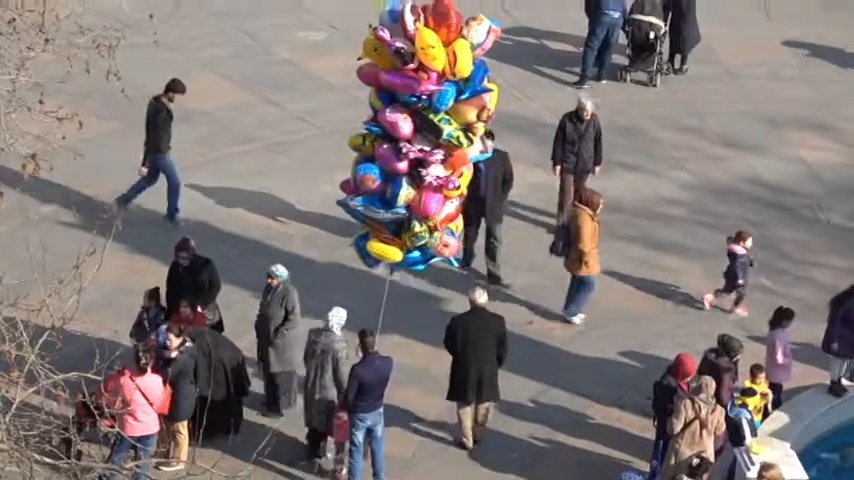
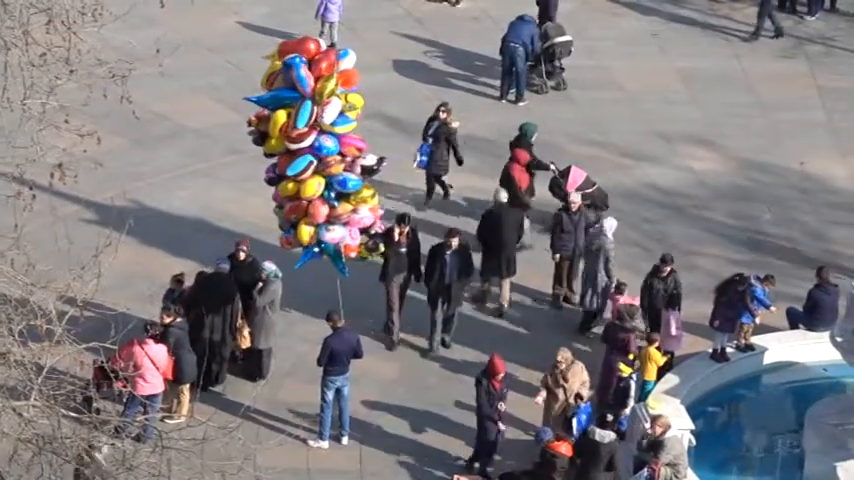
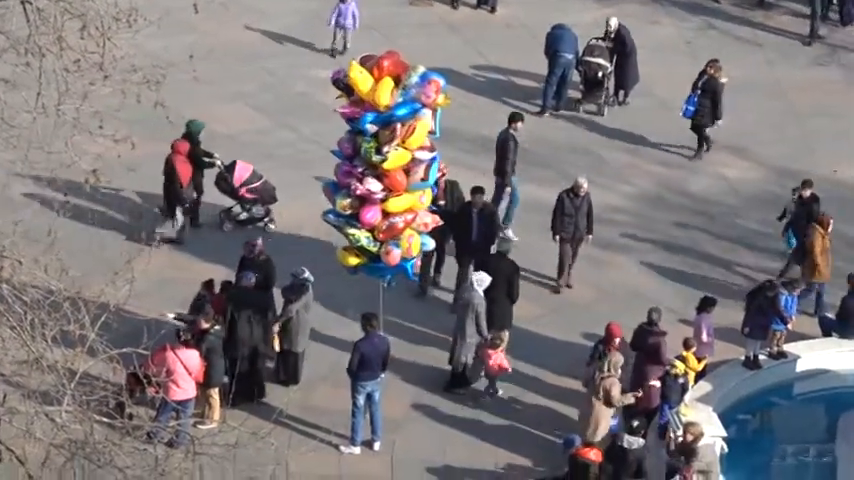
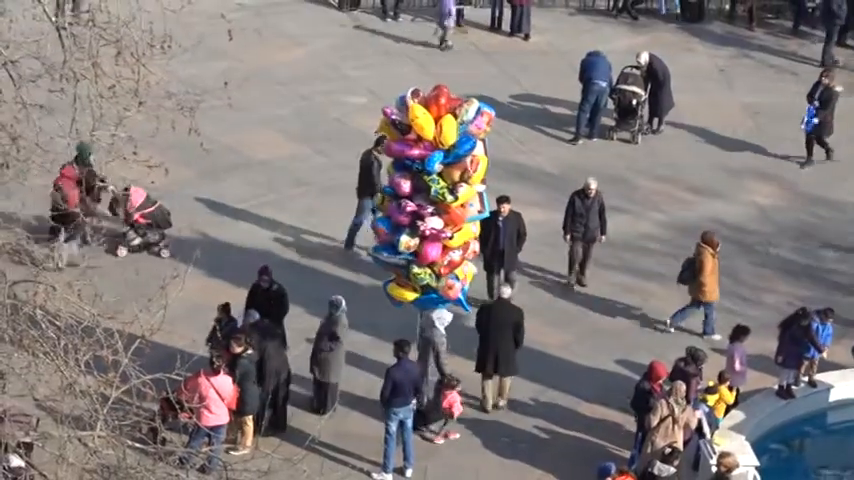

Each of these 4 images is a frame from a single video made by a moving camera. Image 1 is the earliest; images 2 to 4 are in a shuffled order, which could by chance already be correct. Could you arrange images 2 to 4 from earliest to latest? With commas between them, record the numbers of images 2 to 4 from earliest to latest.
4, 3, 2
